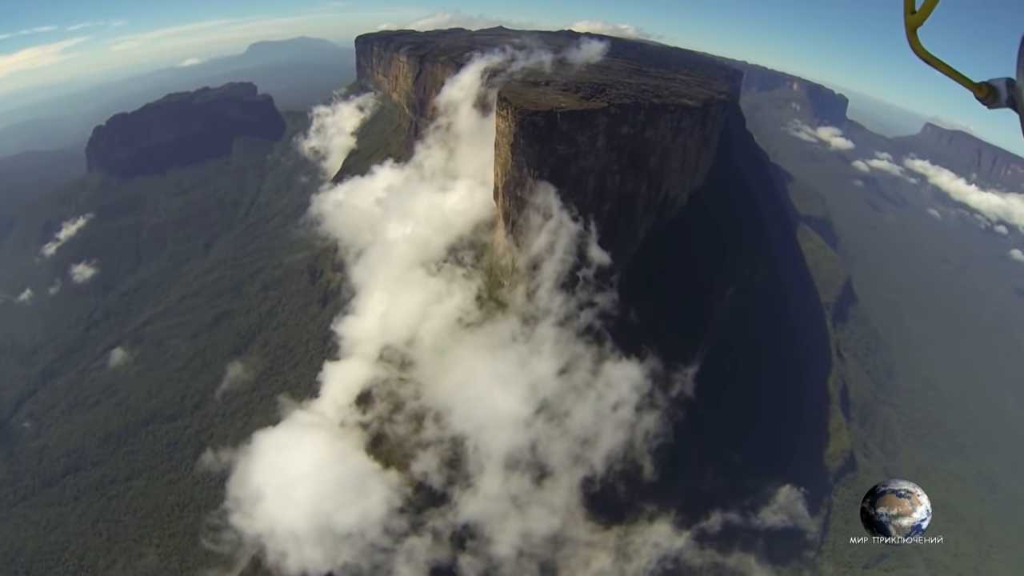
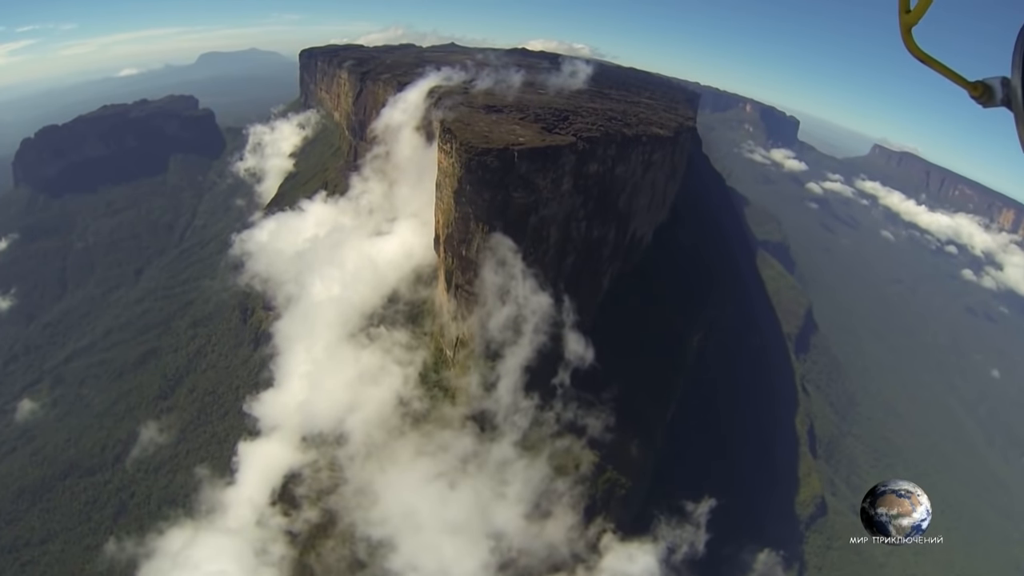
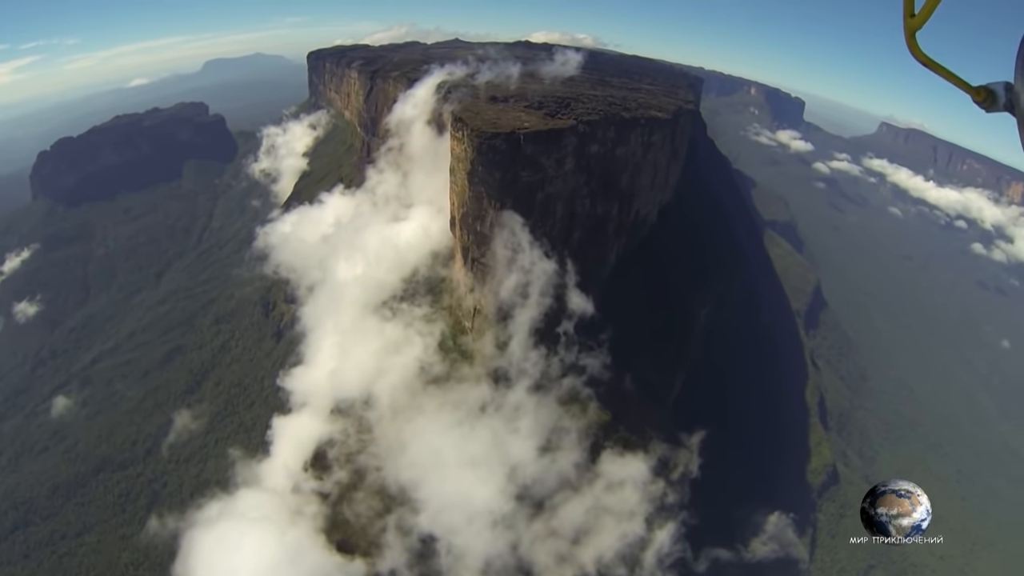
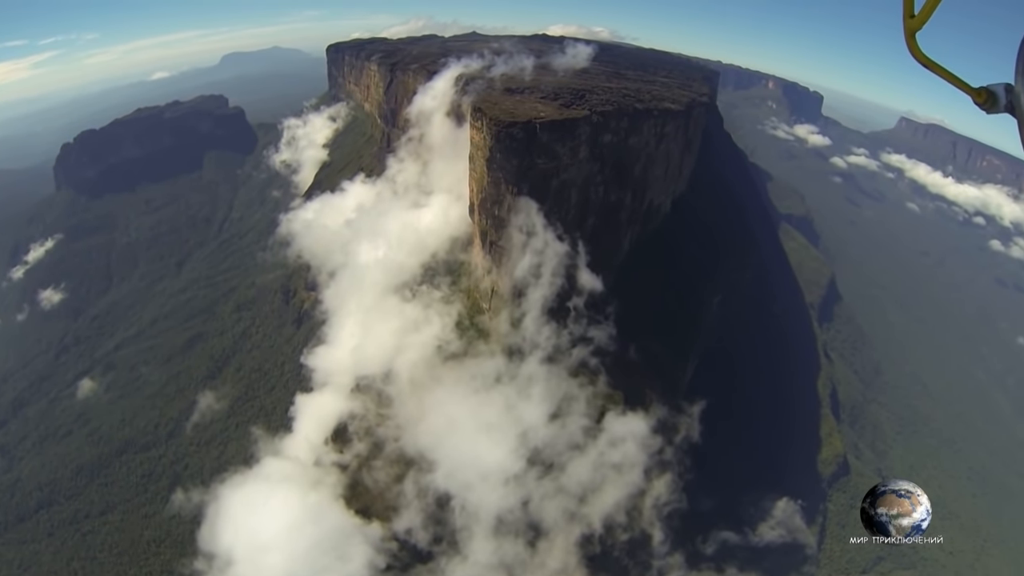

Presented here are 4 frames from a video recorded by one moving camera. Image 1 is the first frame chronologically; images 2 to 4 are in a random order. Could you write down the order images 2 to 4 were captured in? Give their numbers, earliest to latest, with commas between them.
4, 3, 2
